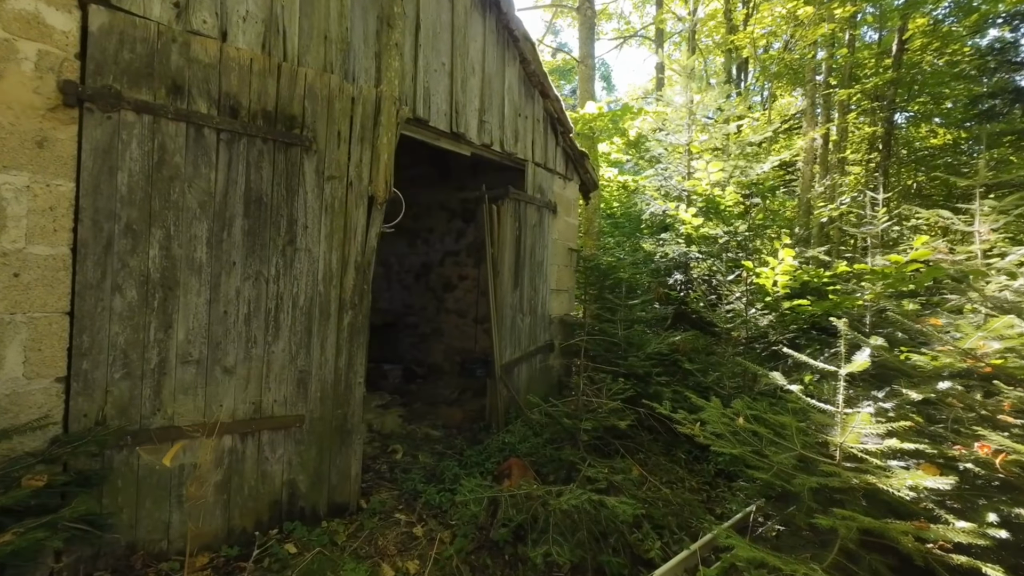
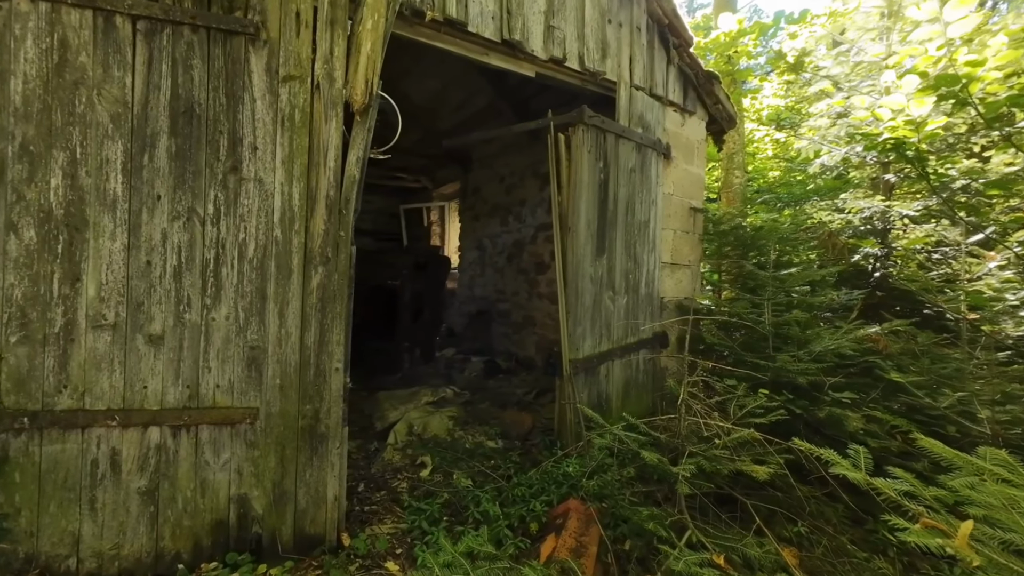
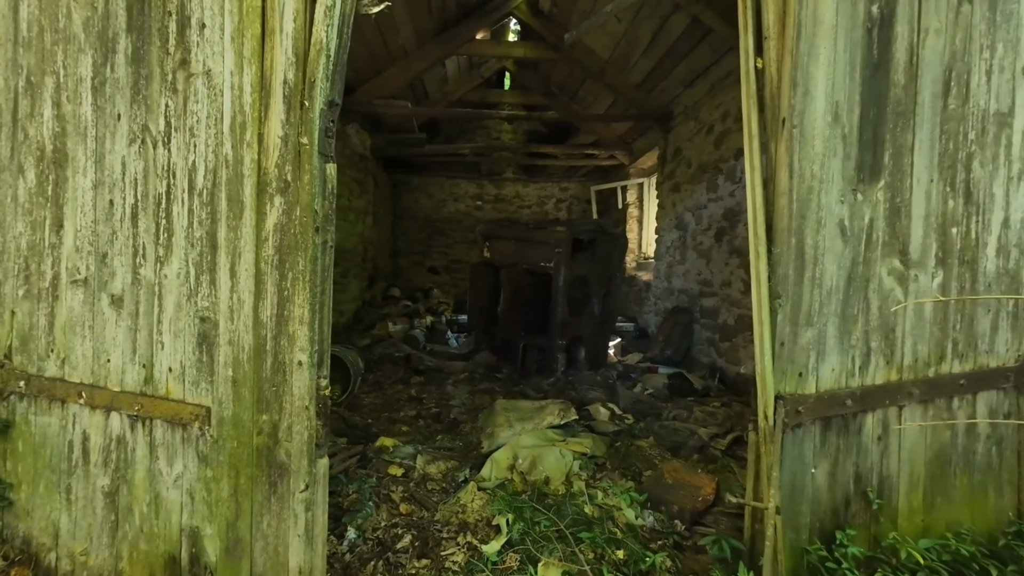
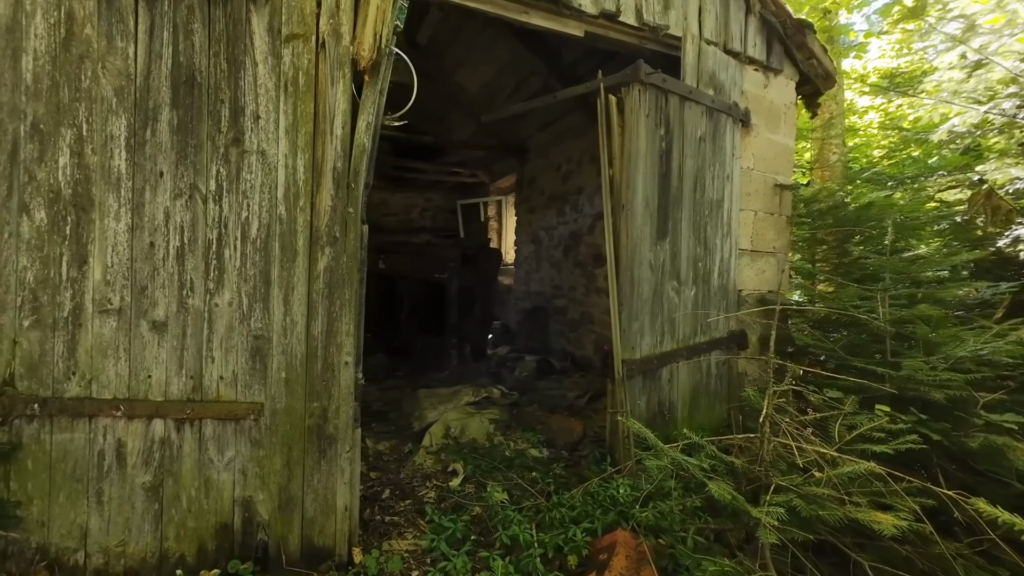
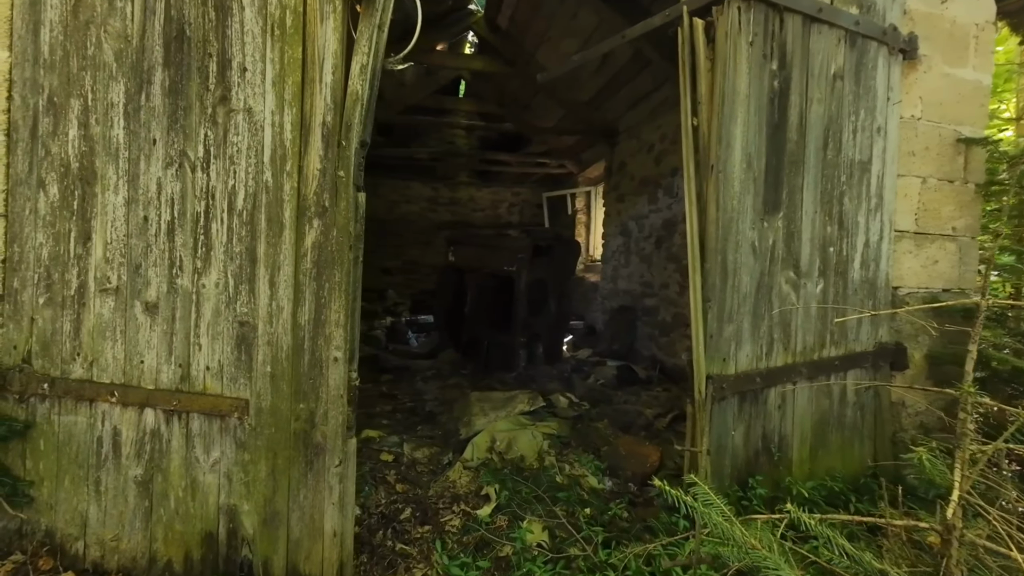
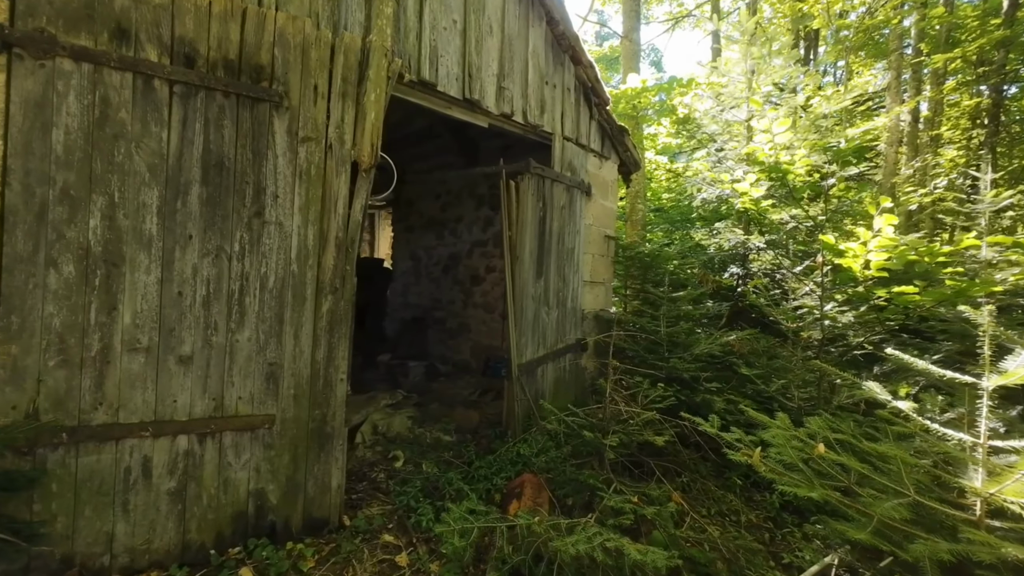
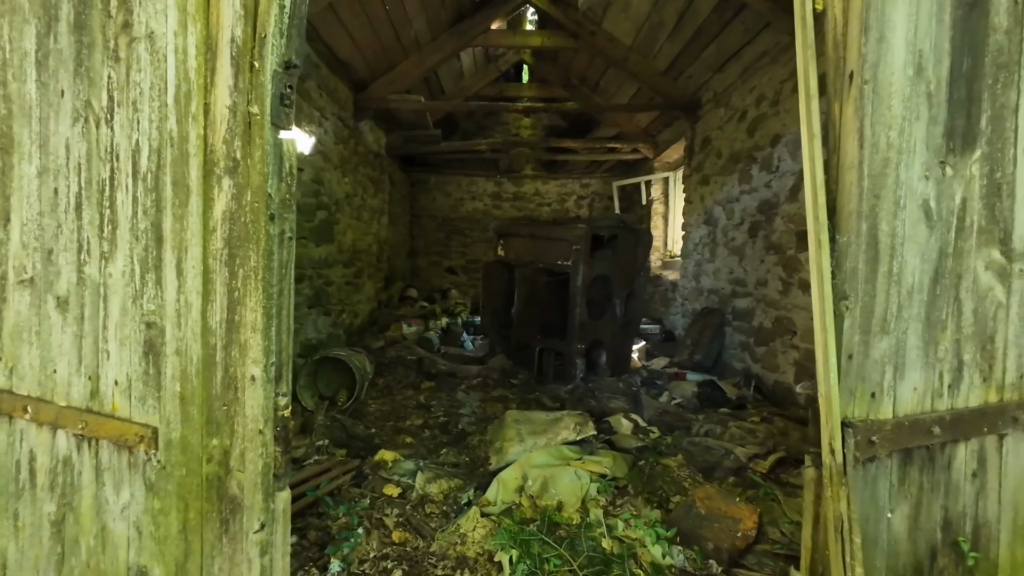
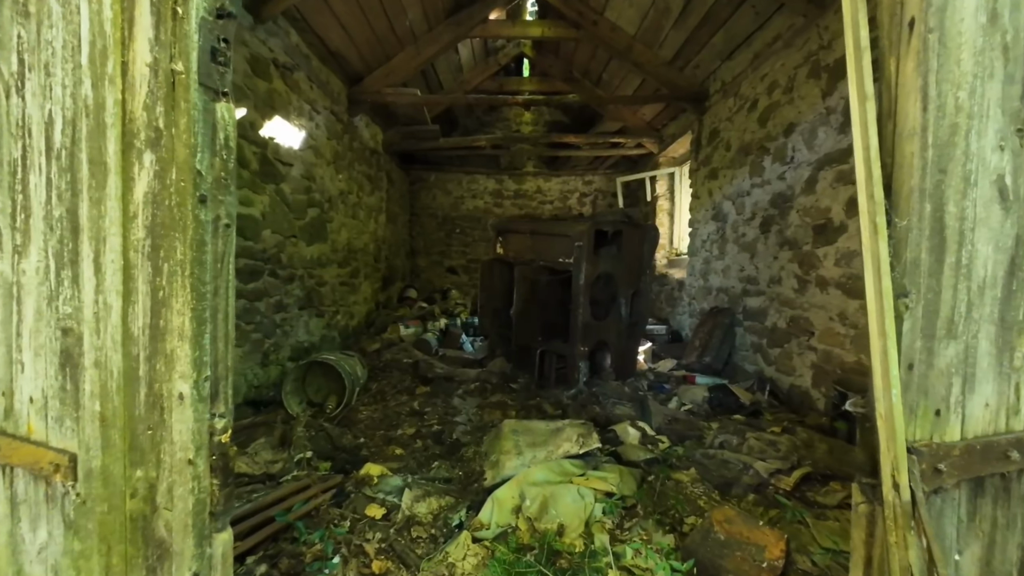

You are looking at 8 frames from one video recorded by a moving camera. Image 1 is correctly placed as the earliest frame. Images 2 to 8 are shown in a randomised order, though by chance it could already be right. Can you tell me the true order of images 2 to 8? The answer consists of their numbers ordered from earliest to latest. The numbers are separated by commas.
6, 2, 4, 5, 3, 7, 8
